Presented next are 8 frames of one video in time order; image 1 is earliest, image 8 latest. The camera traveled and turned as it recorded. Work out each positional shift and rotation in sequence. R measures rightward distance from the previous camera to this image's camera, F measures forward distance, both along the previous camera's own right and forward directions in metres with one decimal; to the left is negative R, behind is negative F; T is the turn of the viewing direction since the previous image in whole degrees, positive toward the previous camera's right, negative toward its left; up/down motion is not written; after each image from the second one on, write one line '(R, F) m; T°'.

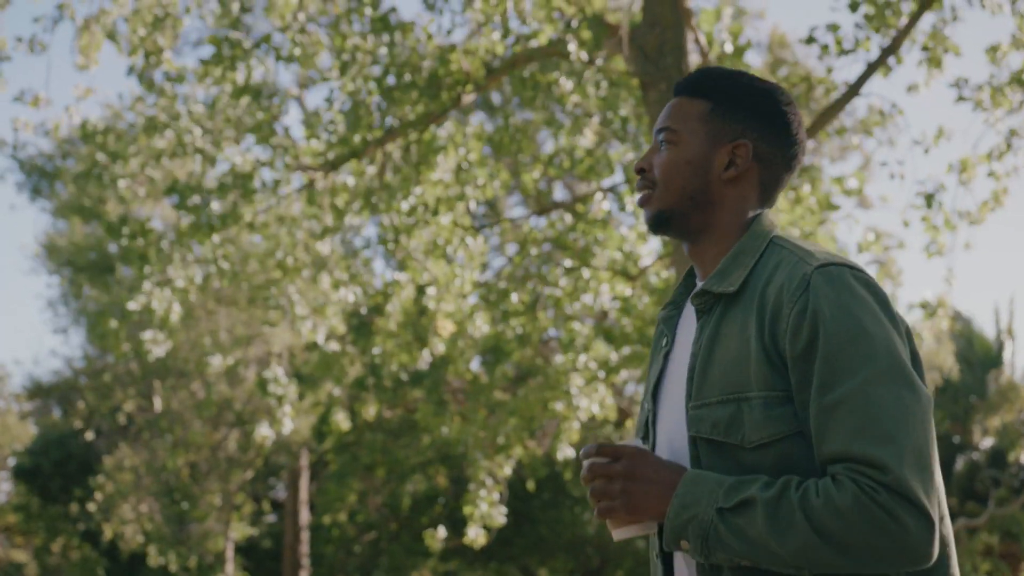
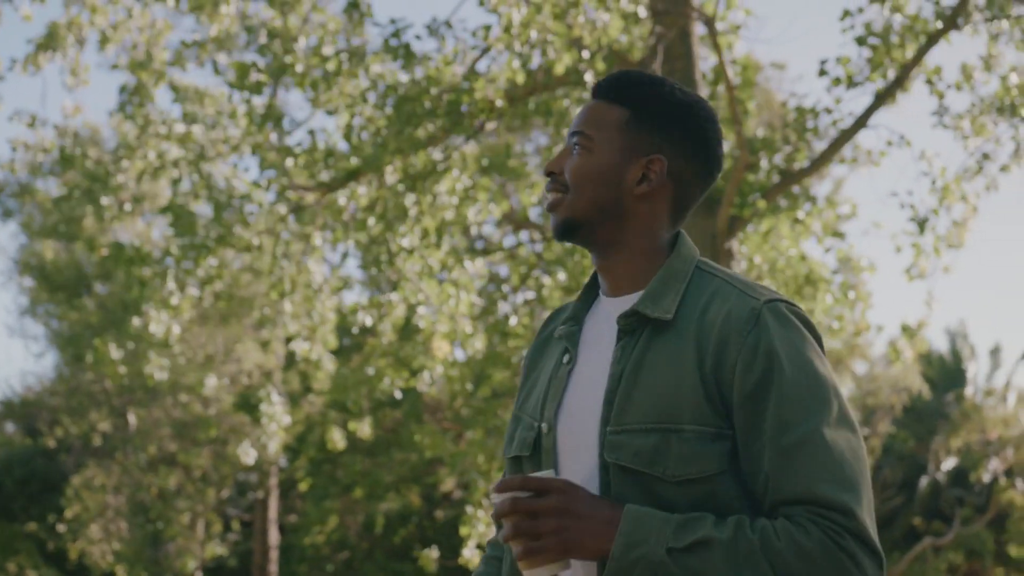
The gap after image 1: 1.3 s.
(-0.3, -0.1) m; +2°
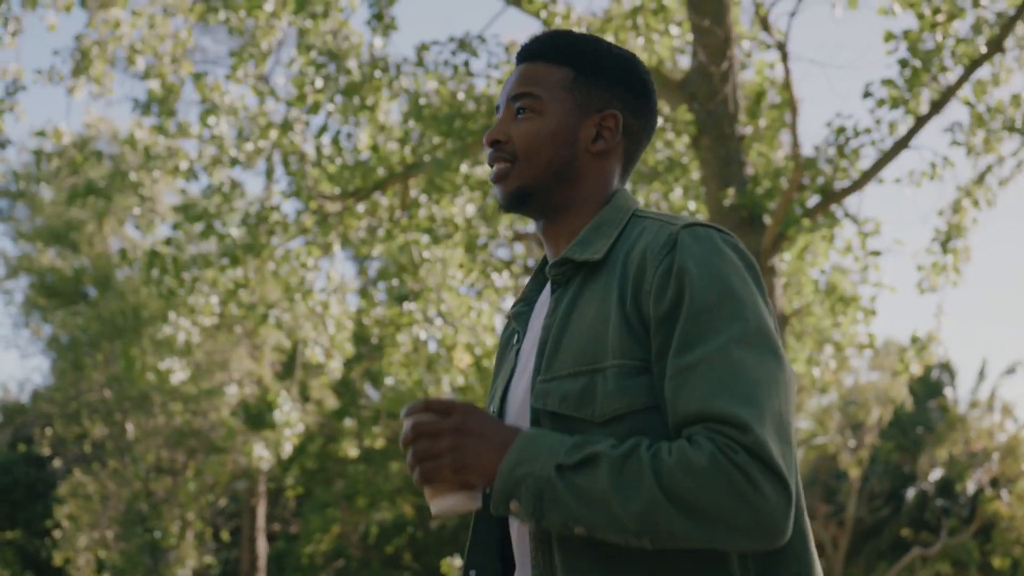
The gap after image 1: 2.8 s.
(-0.5, -0.1) m; +2°
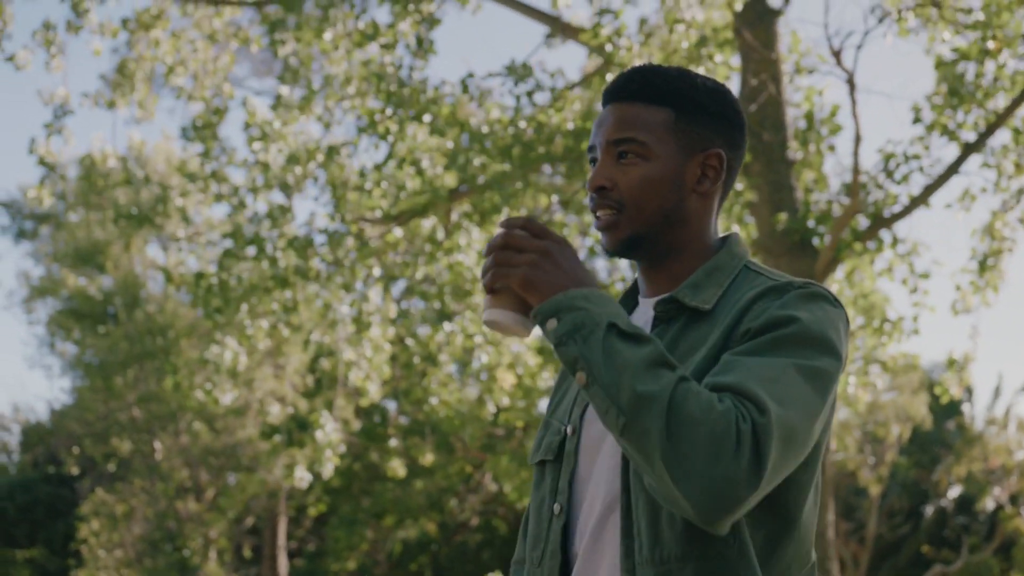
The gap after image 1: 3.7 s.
(-0.4, -0.2) m; 0°
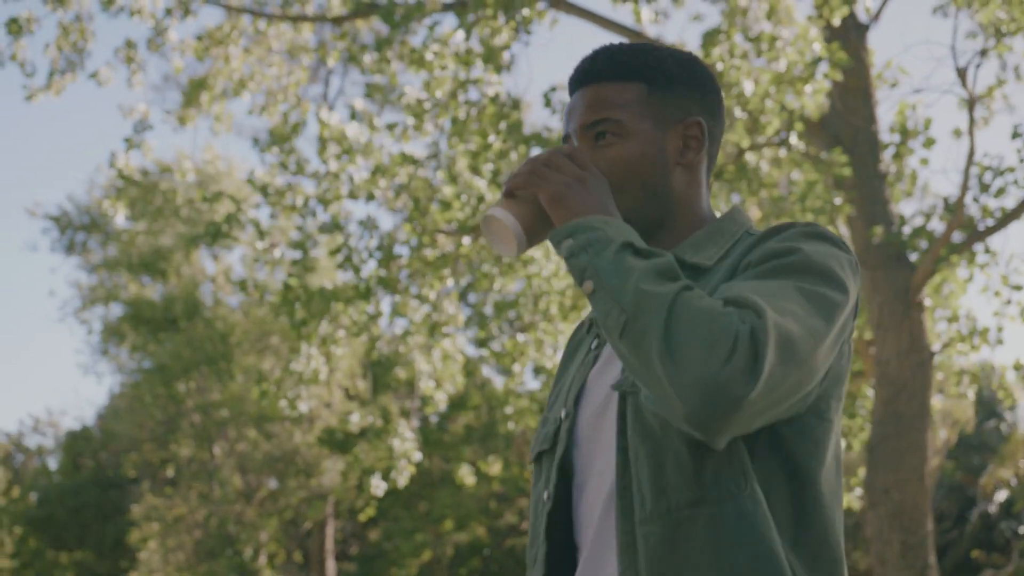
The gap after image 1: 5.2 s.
(-0.5, -0.2) m; -1°
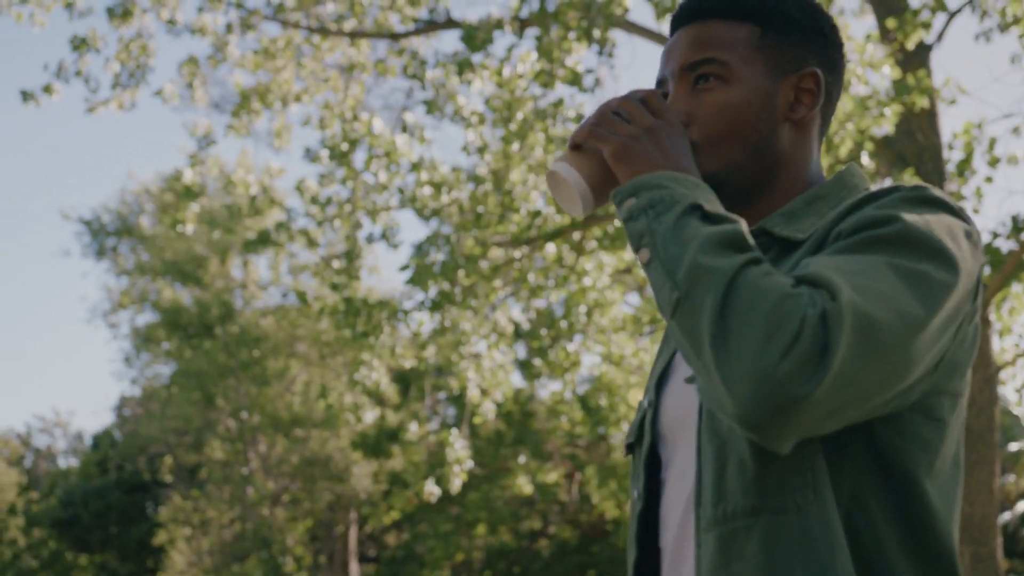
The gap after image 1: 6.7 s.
(-0.5, -0.2) m; 0°
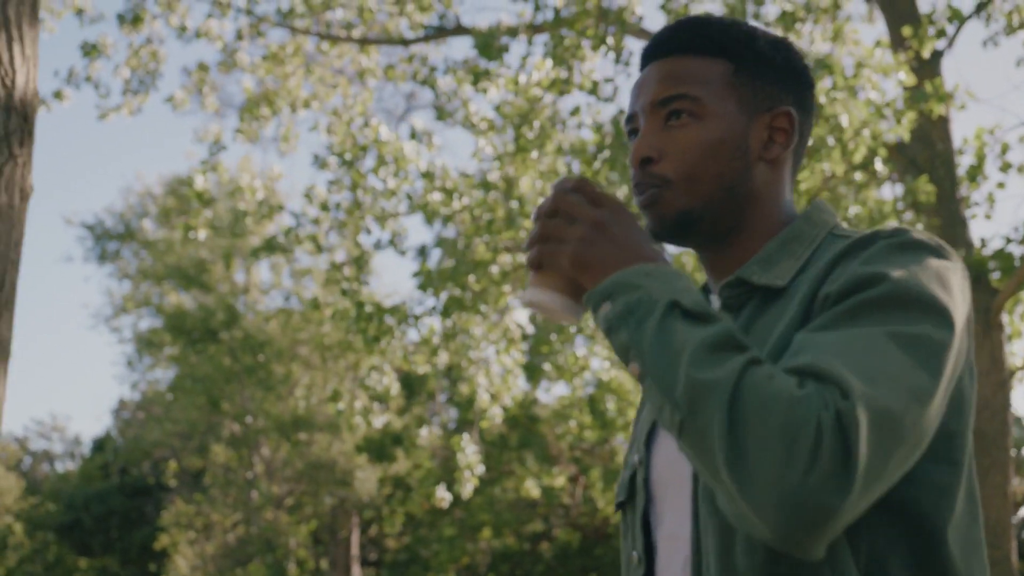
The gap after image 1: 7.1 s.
(-0.1, 0.0) m; 0°
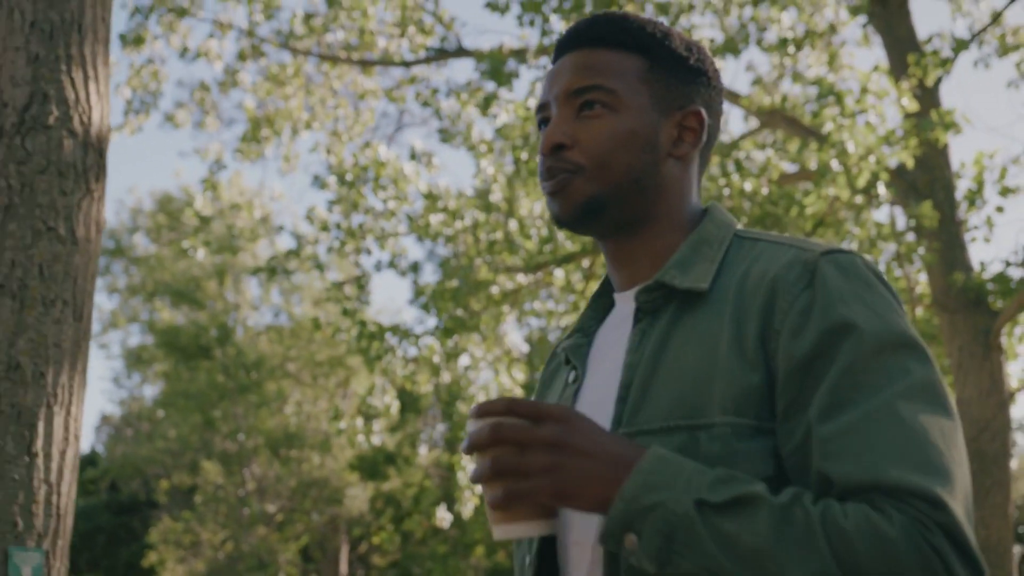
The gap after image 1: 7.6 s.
(-0.2, -0.1) m; +1°
